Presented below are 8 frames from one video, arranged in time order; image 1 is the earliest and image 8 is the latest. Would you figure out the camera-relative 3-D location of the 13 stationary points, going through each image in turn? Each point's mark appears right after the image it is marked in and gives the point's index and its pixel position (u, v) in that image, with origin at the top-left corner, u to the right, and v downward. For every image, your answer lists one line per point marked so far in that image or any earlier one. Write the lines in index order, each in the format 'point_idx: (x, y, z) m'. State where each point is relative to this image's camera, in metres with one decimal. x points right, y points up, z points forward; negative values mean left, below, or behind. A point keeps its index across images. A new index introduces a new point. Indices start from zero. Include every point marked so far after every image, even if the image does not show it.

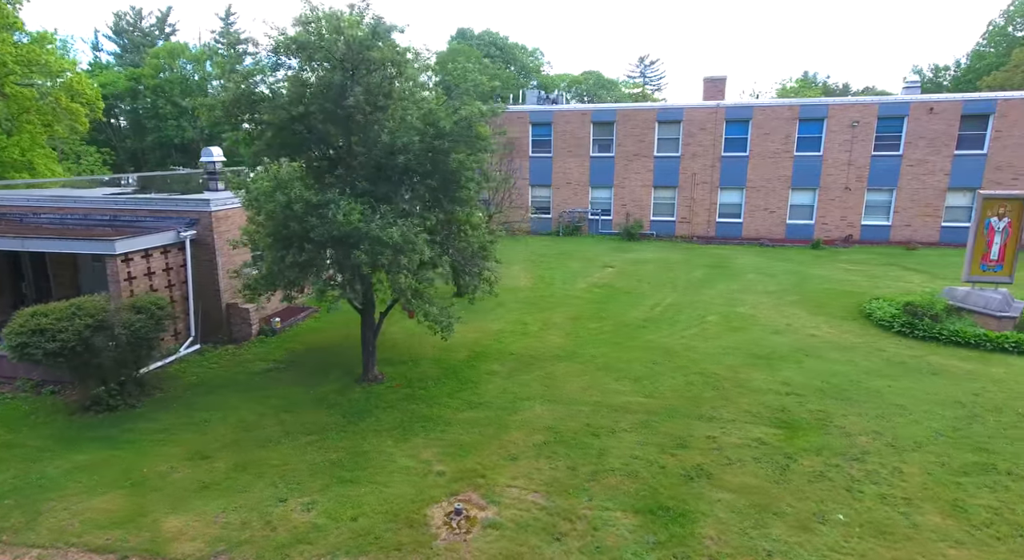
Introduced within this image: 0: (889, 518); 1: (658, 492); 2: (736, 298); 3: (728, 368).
0: (+3.8, -2.4, +6.0) m
1: (+1.6, -2.3, +6.5) m
2: (+5.8, -0.5, +15.3) m
3: (+3.6, -1.5, +10.2) m
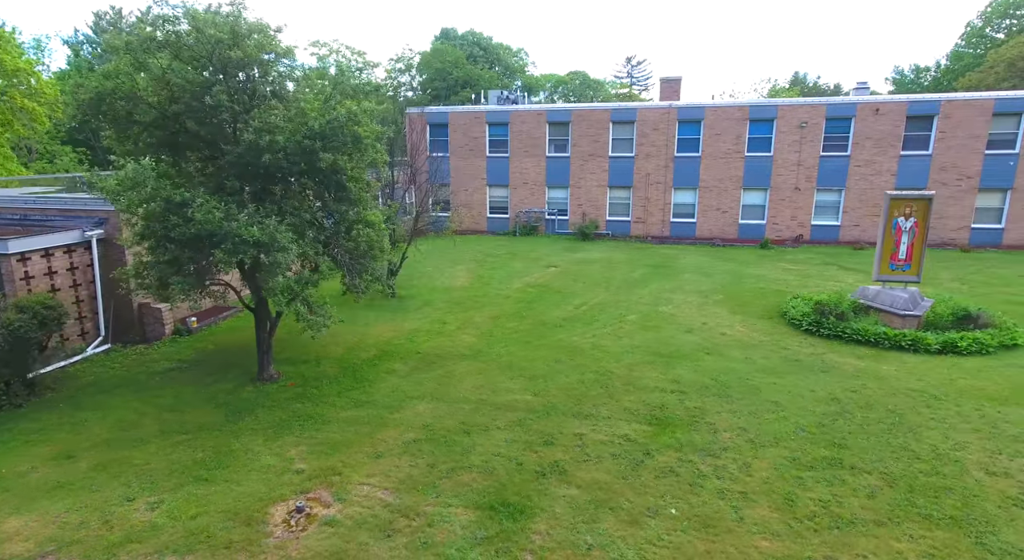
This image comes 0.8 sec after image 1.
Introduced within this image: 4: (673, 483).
0: (+2.1, -2.4, +6.1) m
1: (-0.1, -2.3, +6.6) m
2: (+3.9, -0.4, +15.4) m
3: (+1.9, -1.5, +10.3) m
4: (+1.8, -2.3, +6.6) m
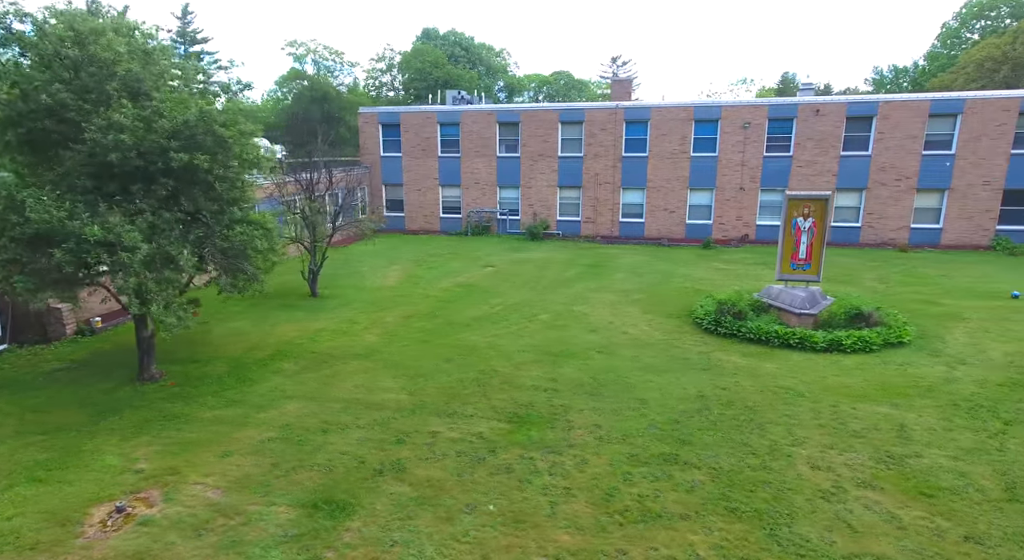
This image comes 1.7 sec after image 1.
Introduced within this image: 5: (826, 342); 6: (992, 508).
0: (+0.2, -2.4, +6.2) m
1: (-2.0, -2.3, +6.6) m
2: (+1.9, -0.4, +15.5) m
3: (-0.1, -1.5, +10.4) m
4: (-0.1, -2.3, +6.7) m
5: (+5.8, -1.1, +10.9) m
6: (+4.8, -2.3, +6.0) m
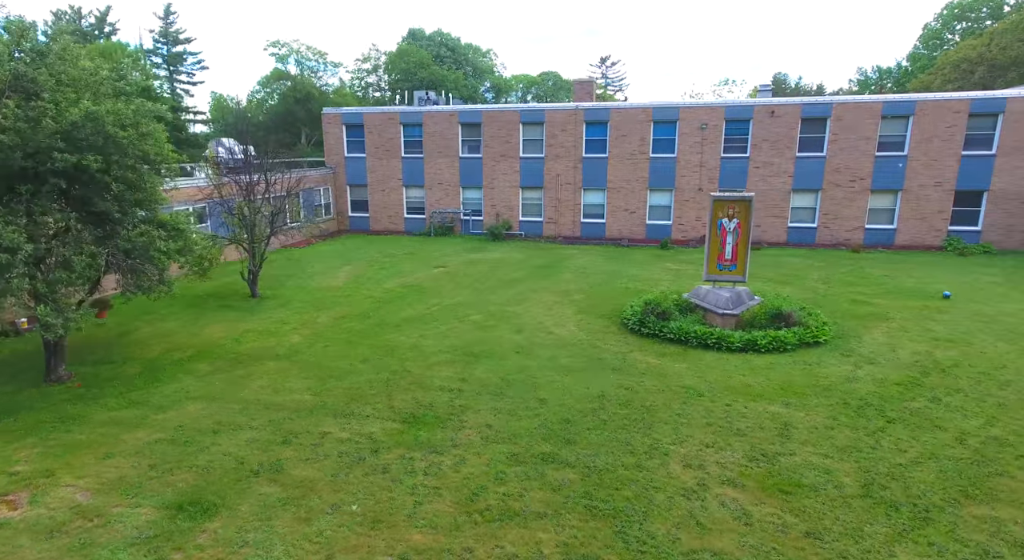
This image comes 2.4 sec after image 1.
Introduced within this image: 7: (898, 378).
0: (-1.2, -2.4, +6.2) m
1: (-3.4, -2.3, +6.6) m
2: (+0.3, -0.4, +15.6) m
3: (-1.6, -1.5, +10.4) m
4: (-1.5, -2.3, +6.7) m
5: (+4.3, -1.2, +11.0) m
6: (+3.4, -2.3, +6.1) m
7: (+6.2, -1.6, +9.5) m
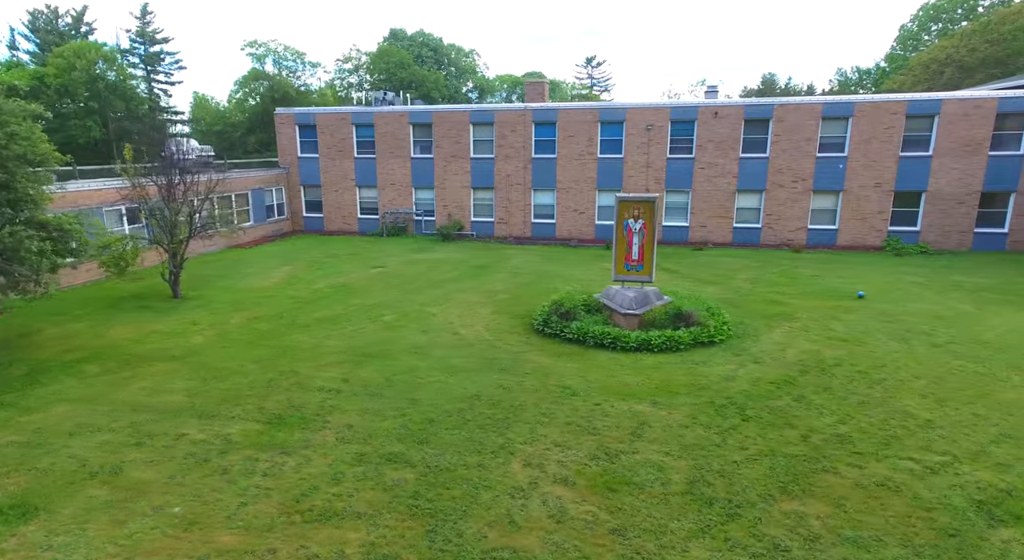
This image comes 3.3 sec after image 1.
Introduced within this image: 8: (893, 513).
0: (-3.1, -2.4, +6.2) m
1: (-5.3, -2.3, +6.6) m
2: (-1.7, -0.5, +15.6) m
3: (-3.5, -1.5, +10.4) m
4: (-3.4, -2.3, +6.7) m
5: (+2.3, -1.2, +11.1) m
6: (+1.5, -2.3, +6.2) m
7: (+4.3, -1.6, +9.6) m
8: (+3.8, -2.3, +6.0) m
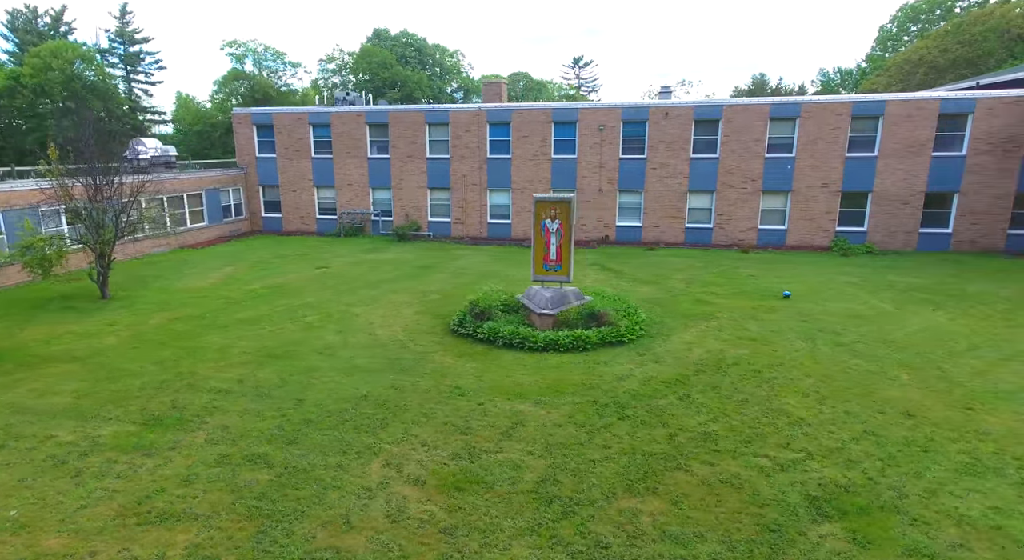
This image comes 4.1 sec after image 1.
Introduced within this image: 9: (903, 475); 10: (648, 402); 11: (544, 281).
0: (-4.7, -2.4, +6.2) m
1: (-7.0, -2.4, +6.5) m
2: (-3.5, -0.5, +15.6) m
3: (-5.2, -1.5, +10.3) m
4: (-5.1, -2.3, +6.7) m
5: (+0.6, -1.2, +11.1) m
6: (-0.1, -2.3, +6.2) m
7: (+2.5, -1.6, +9.7) m
8: (+2.2, -2.3, +6.0) m
9: (+4.3, -2.2, +6.6) m
10: (+2.0, -1.8, +8.7) m
11: (+0.7, 0.0, +13.1) m
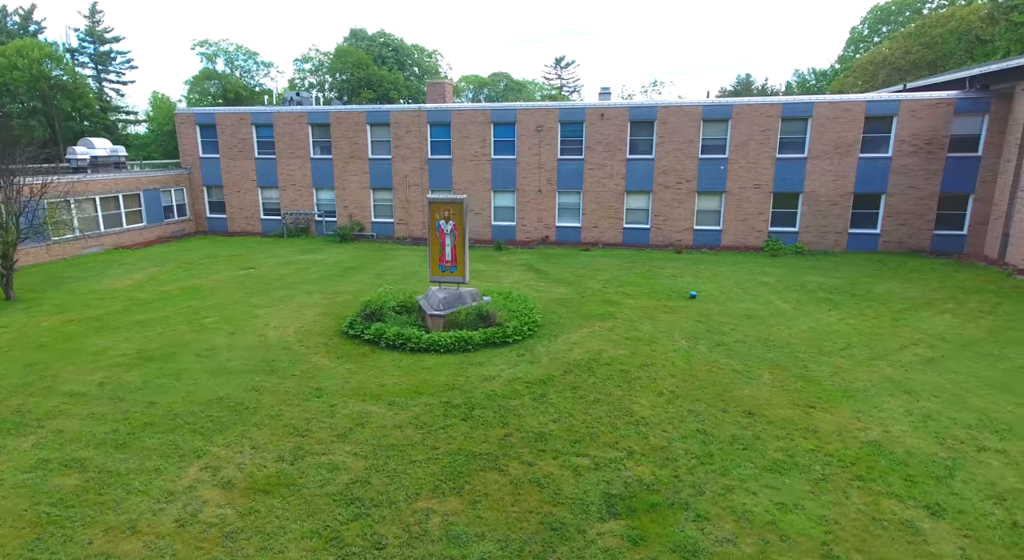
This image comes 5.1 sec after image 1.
0: (-6.8, -2.4, +6.0) m
1: (-9.1, -2.4, +6.3) m
2: (-5.9, -0.5, +15.5) m
3: (-7.4, -1.6, +10.2) m
4: (-7.2, -2.3, +6.5) m
5: (-1.7, -1.2, +11.1) m
6: (-2.2, -2.3, +6.2) m
7: (+0.4, -1.6, +9.7) m
8: (+0.1, -2.3, +6.1) m
9: (+2.2, -2.2, +6.7) m
10: (-0.2, -1.8, +8.7) m
11: (-1.6, 0.0, +13.1) m
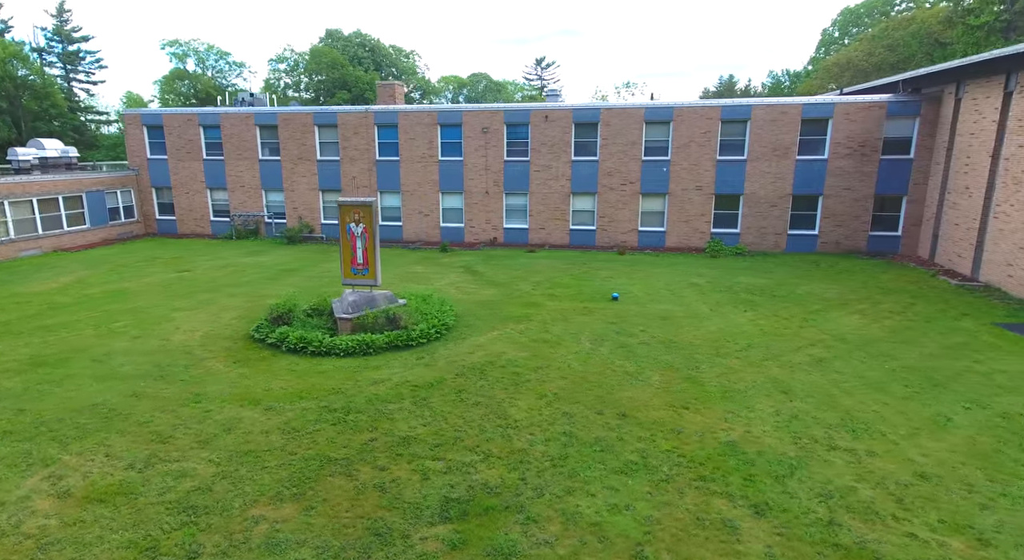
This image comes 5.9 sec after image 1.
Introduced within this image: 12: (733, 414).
0: (-8.5, -2.5, +5.8) m
1: (-10.8, -2.5, +6.0) m
2: (-7.8, -0.6, +15.3) m
3: (-9.2, -1.7, +9.9) m
4: (-8.9, -2.4, +6.3) m
5: (-3.5, -1.2, +11.1) m
6: (-3.9, -2.4, +6.1) m
7: (-1.5, -1.6, +9.7) m
8: (-1.6, -2.4, +6.0) m
9: (+0.5, -2.2, +6.7) m
10: (-1.9, -1.8, +8.7) m
11: (-3.5, -0.1, +13.0) m
12: (+3.1, -1.9, +8.3) m
